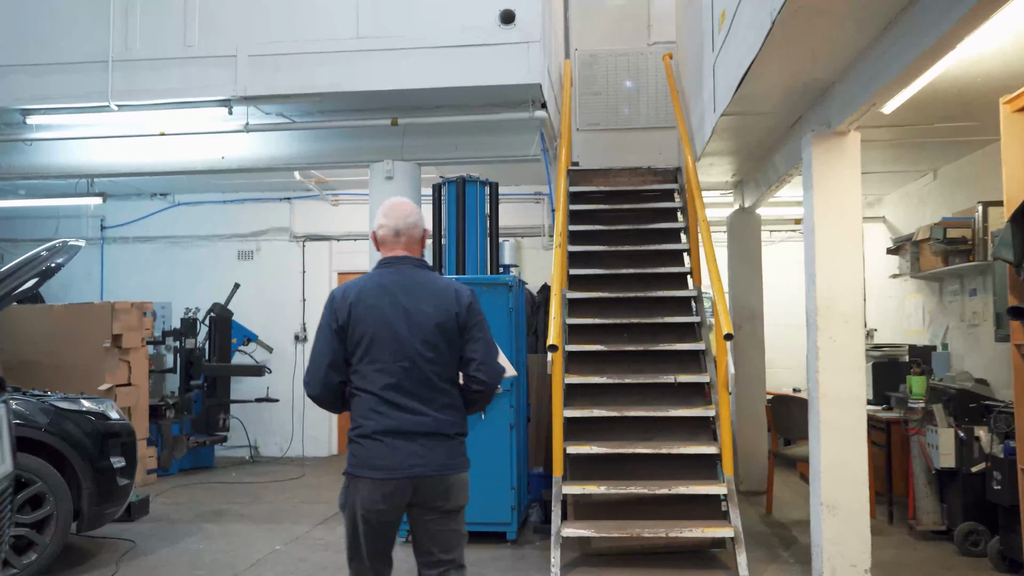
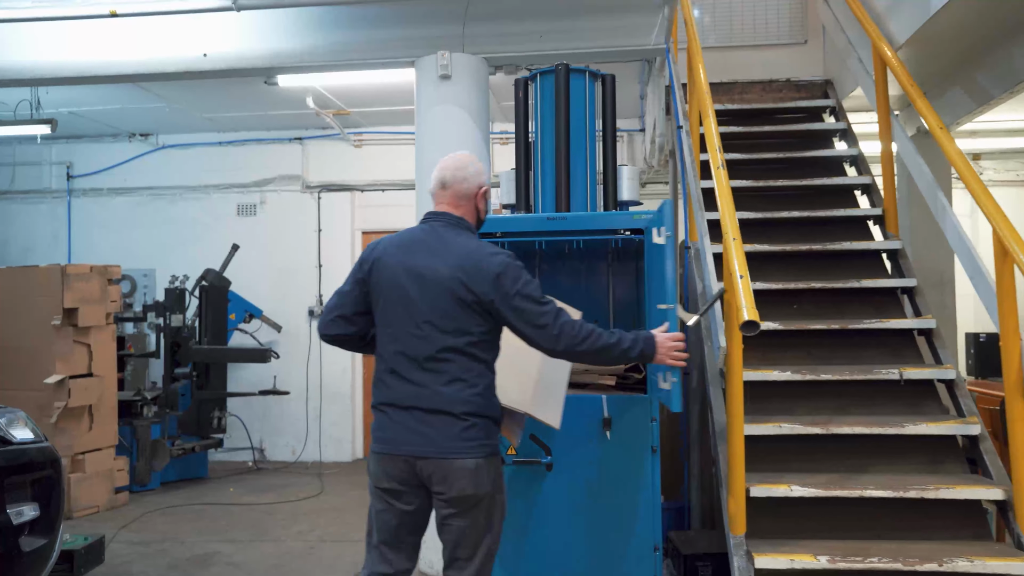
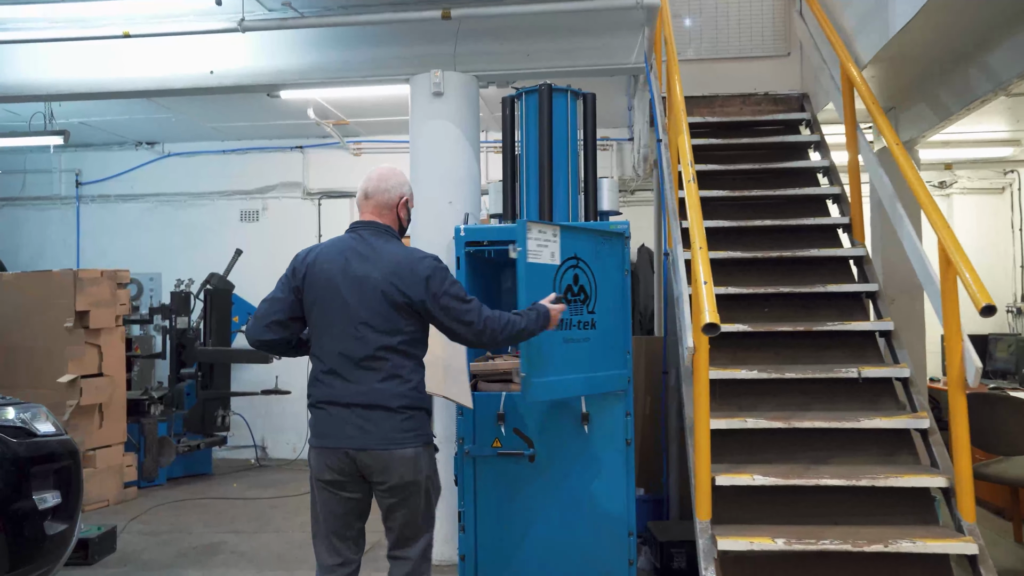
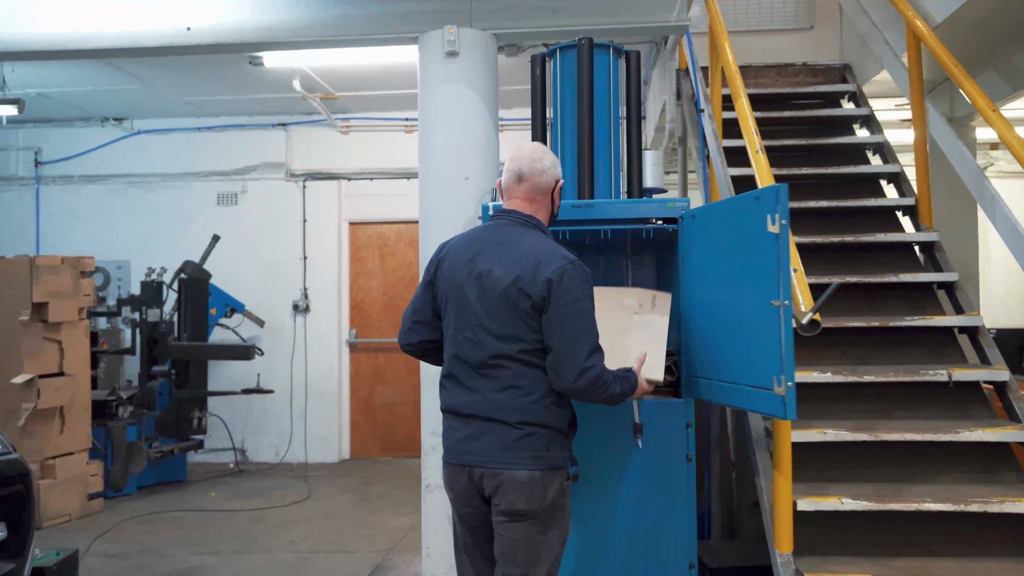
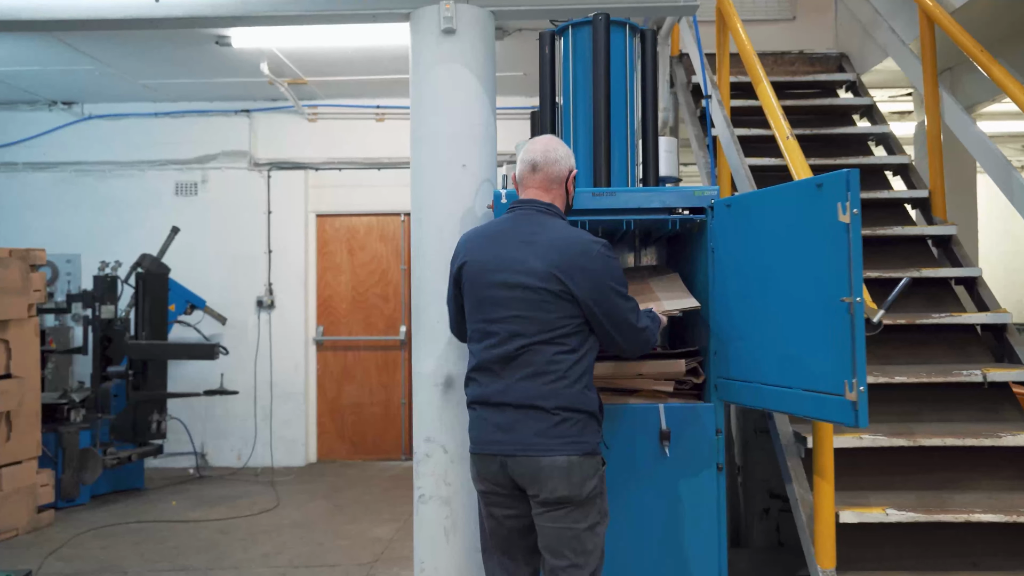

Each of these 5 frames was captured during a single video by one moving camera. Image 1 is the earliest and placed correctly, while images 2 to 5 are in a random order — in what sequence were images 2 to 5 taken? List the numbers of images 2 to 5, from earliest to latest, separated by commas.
3, 2, 4, 5
